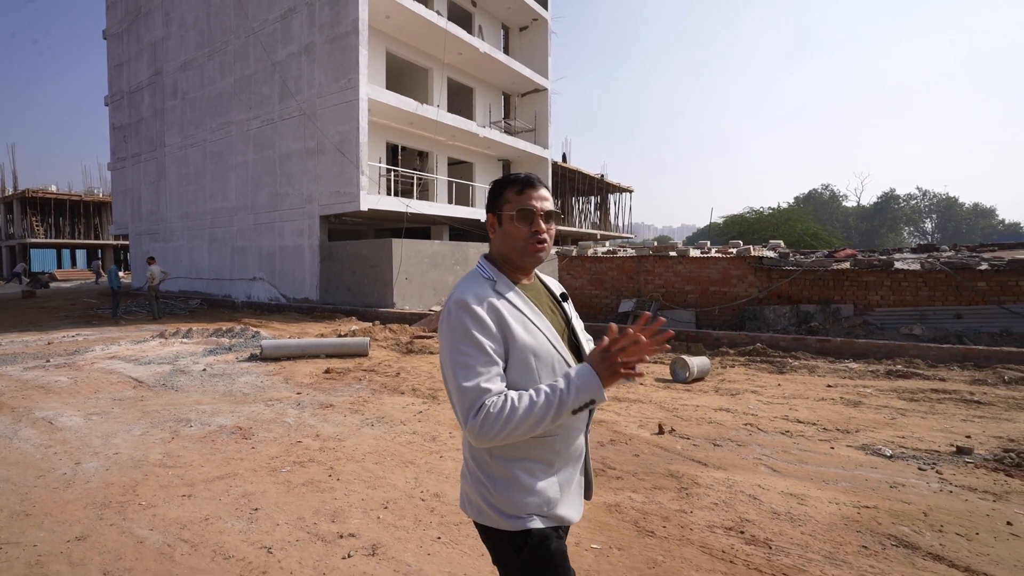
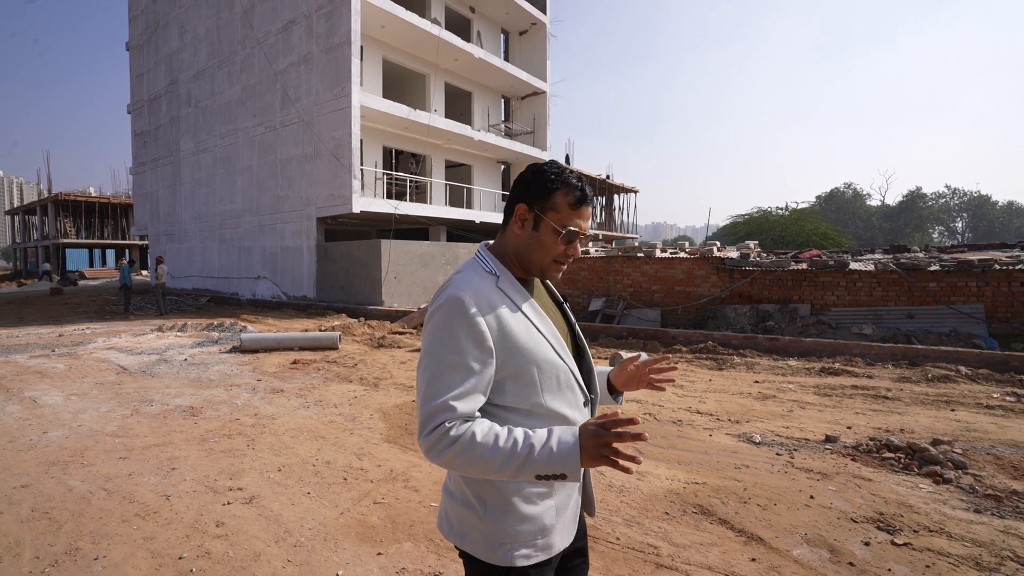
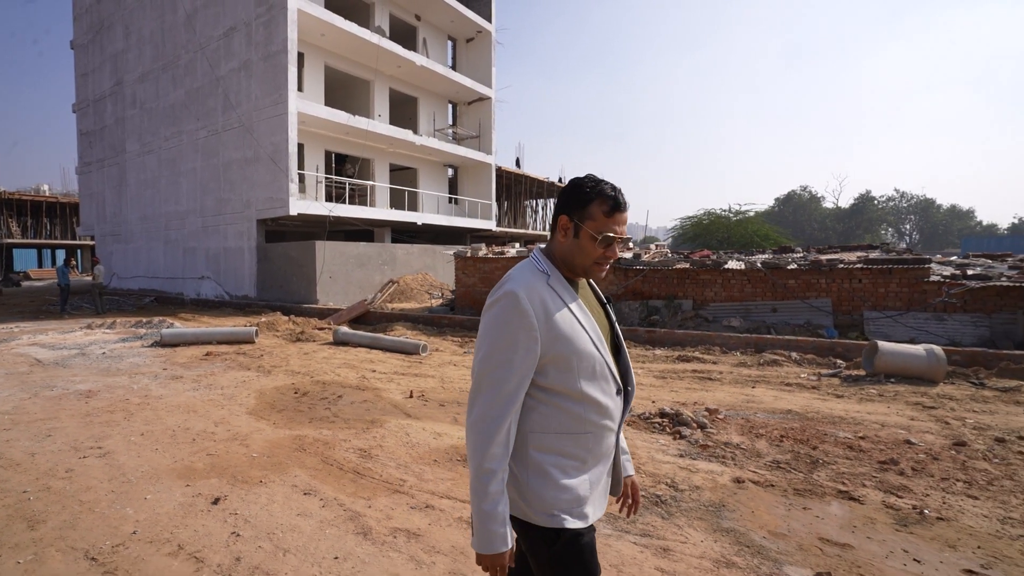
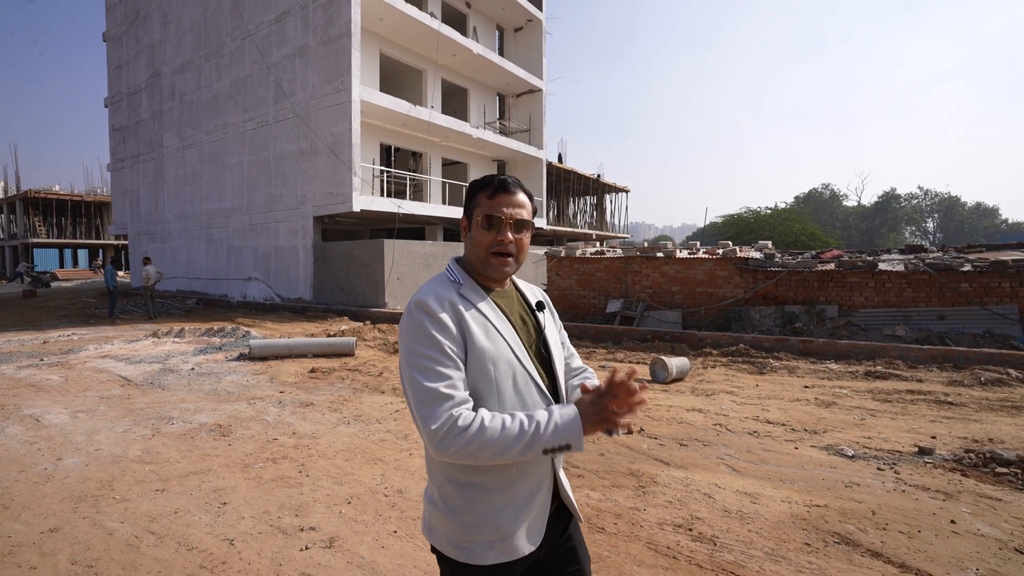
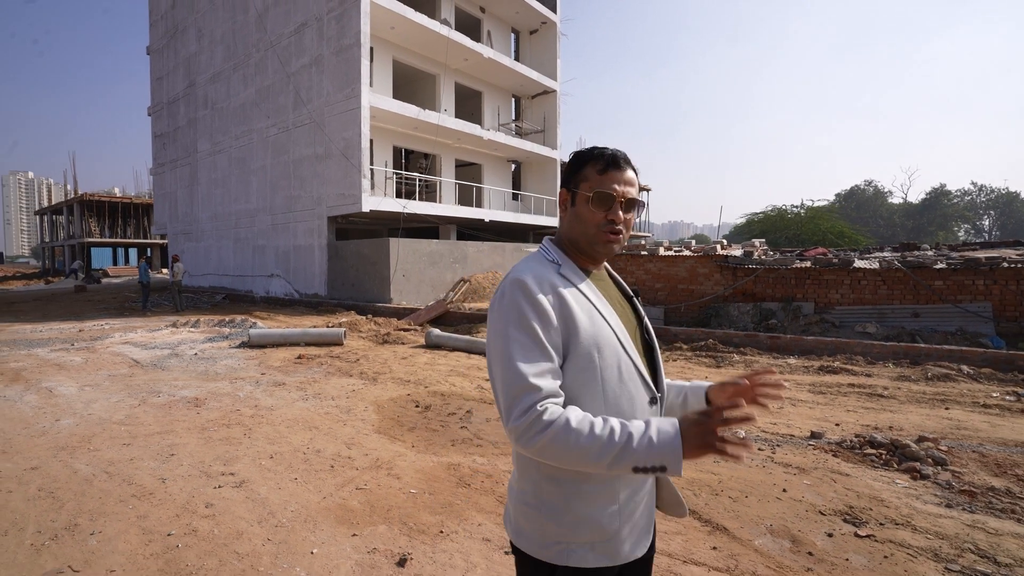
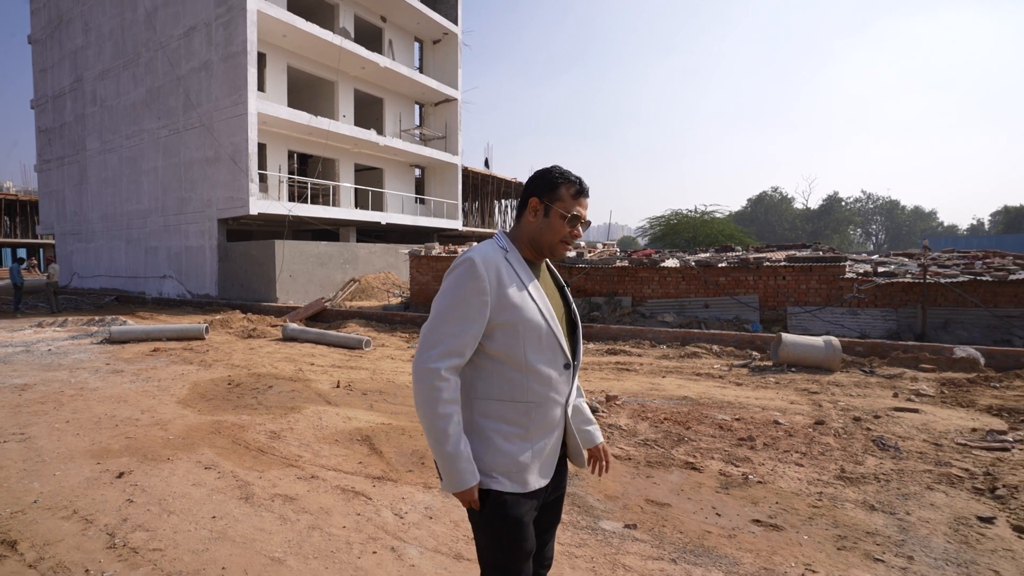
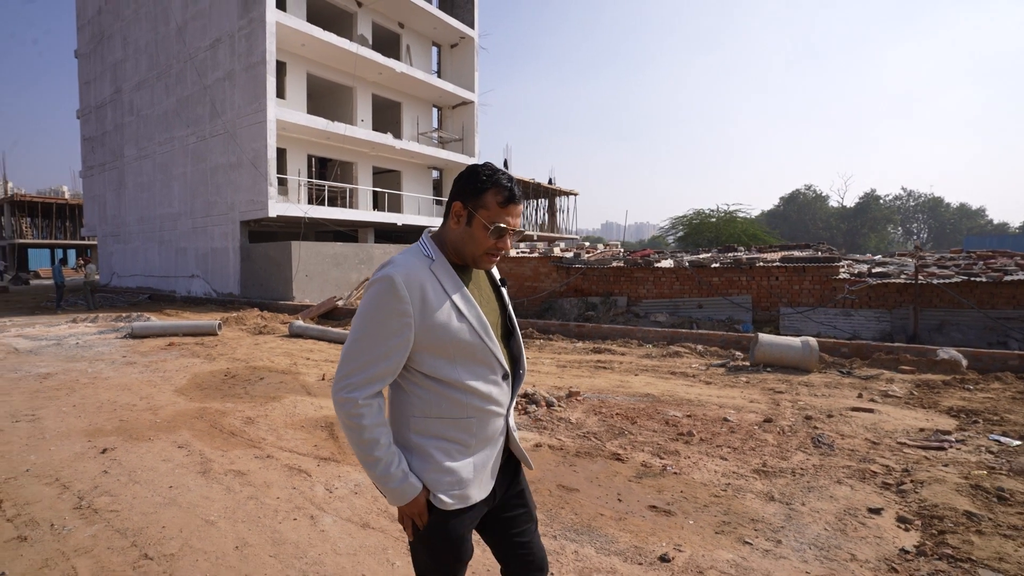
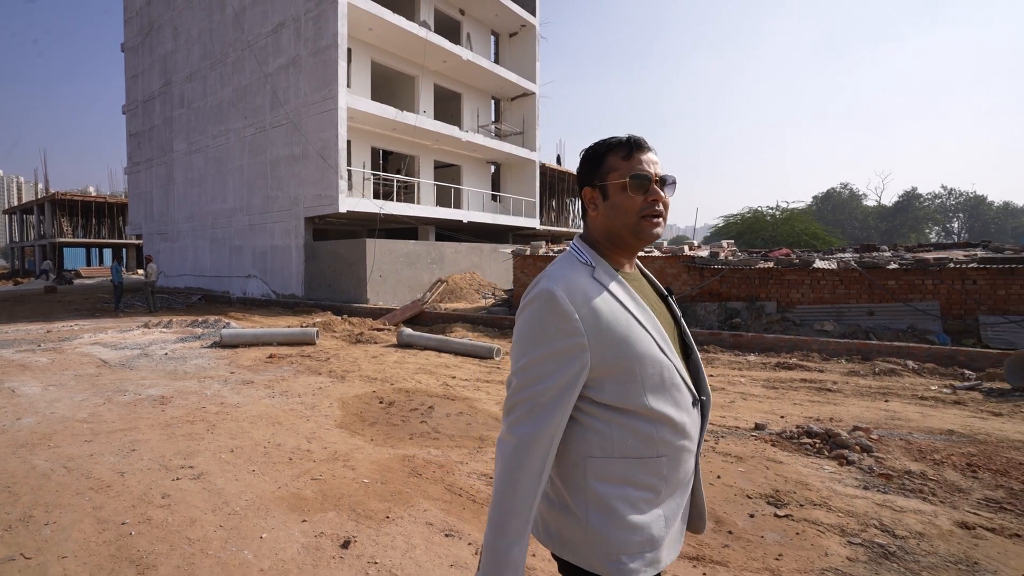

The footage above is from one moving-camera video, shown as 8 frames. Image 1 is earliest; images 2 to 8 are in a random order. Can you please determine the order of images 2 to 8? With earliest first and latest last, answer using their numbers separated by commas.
4, 2, 5, 8, 3, 6, 7
